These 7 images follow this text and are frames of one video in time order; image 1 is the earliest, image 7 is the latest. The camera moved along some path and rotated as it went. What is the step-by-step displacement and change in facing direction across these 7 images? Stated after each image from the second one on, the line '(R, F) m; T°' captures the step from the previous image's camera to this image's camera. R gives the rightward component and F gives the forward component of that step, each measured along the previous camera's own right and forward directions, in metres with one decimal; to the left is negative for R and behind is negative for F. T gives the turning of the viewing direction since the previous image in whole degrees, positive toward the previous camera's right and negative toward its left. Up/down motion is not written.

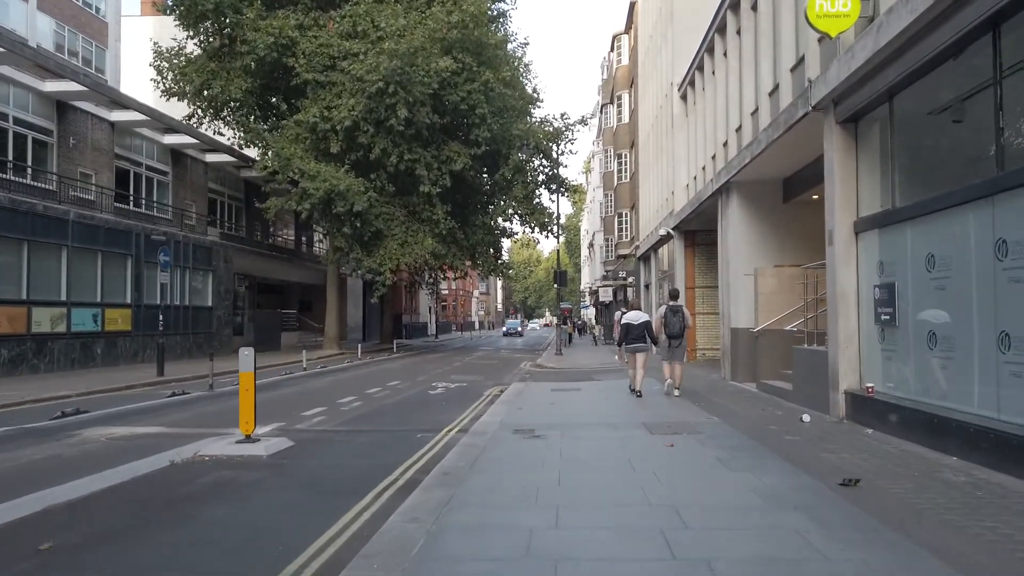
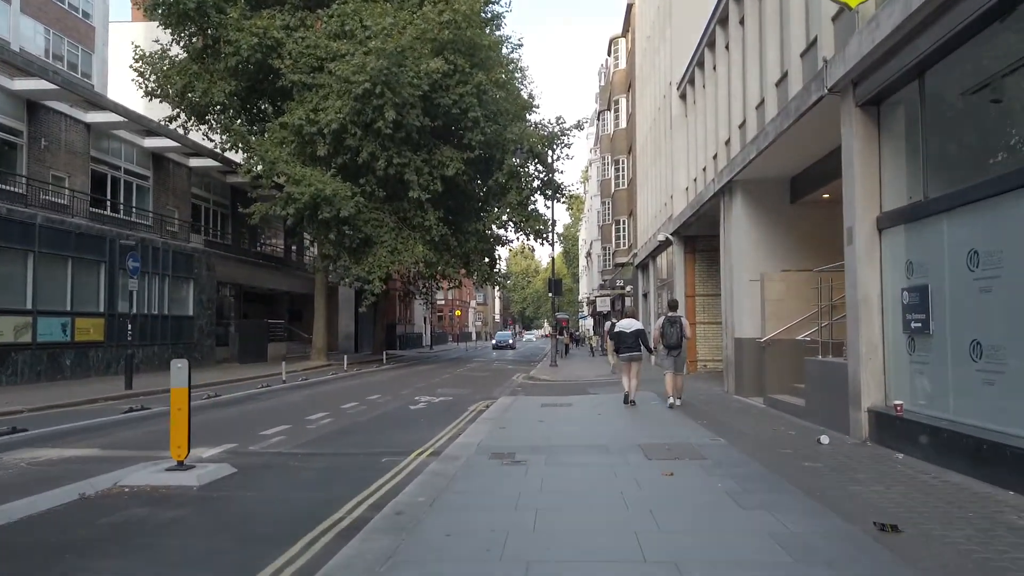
(+0.2, +1.2) m; 0°
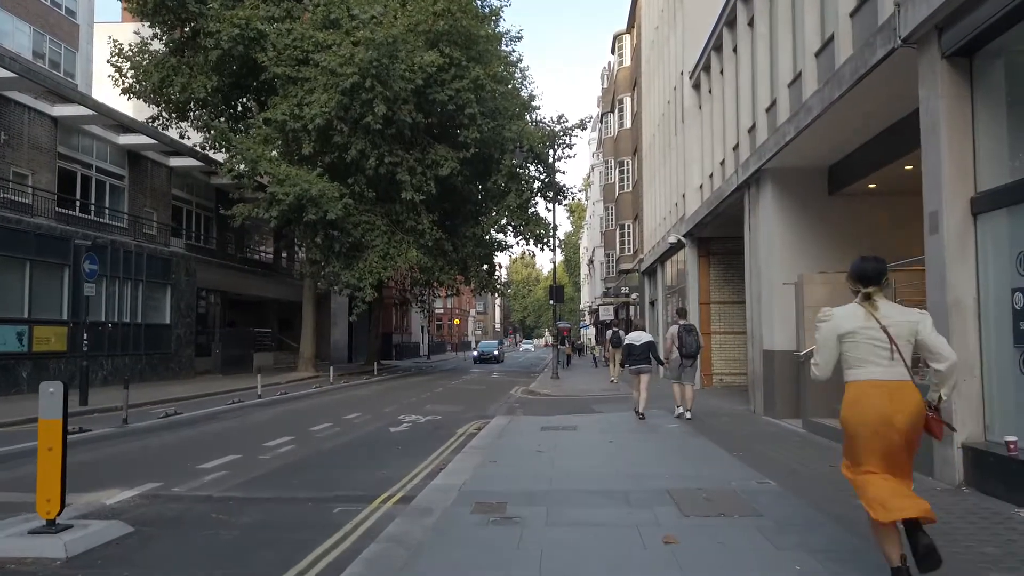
(+0.1, +2.1) m; 0°
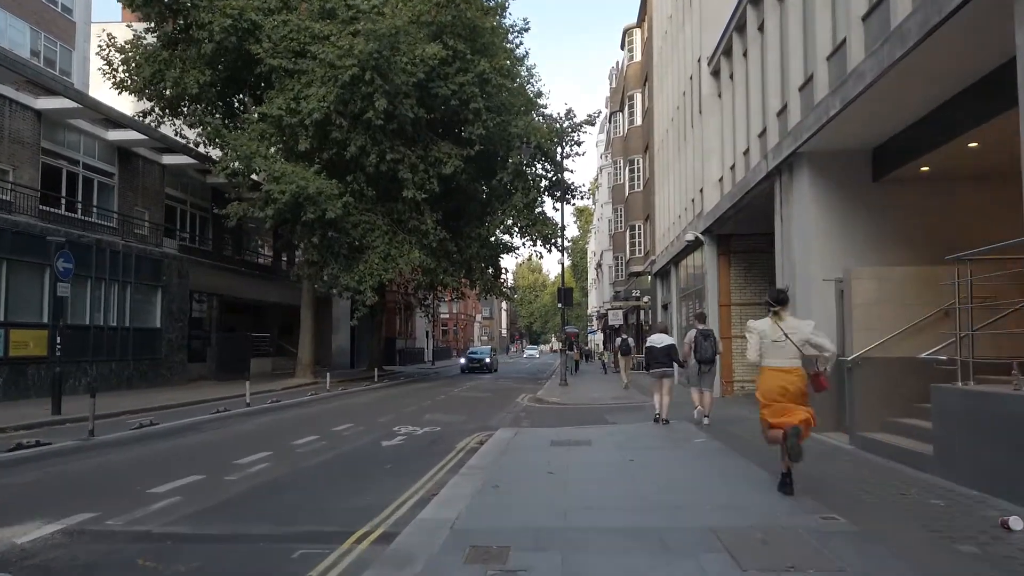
(0.0, +1.4) m; 0°
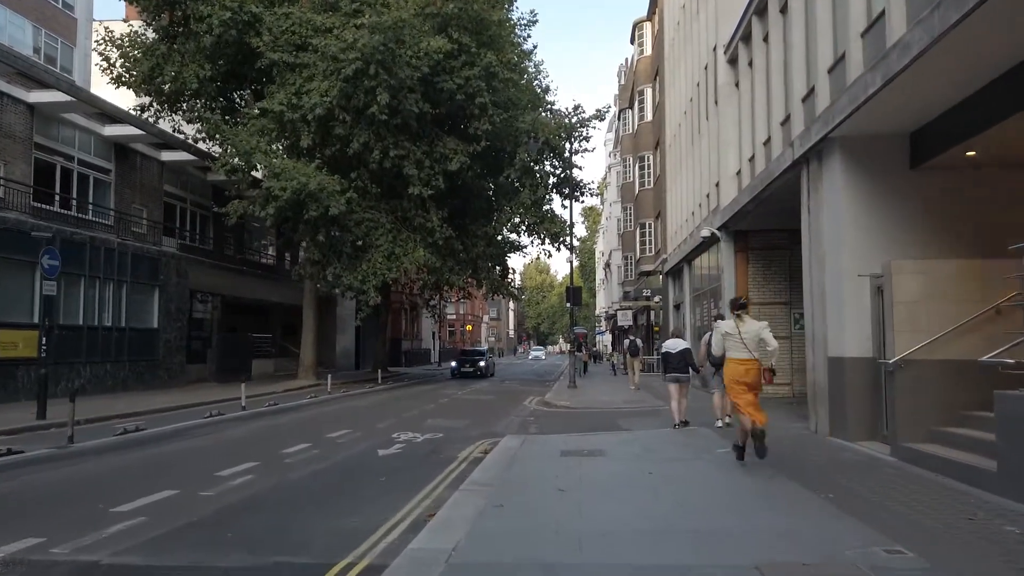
(0.0, +0.9) m; -1°
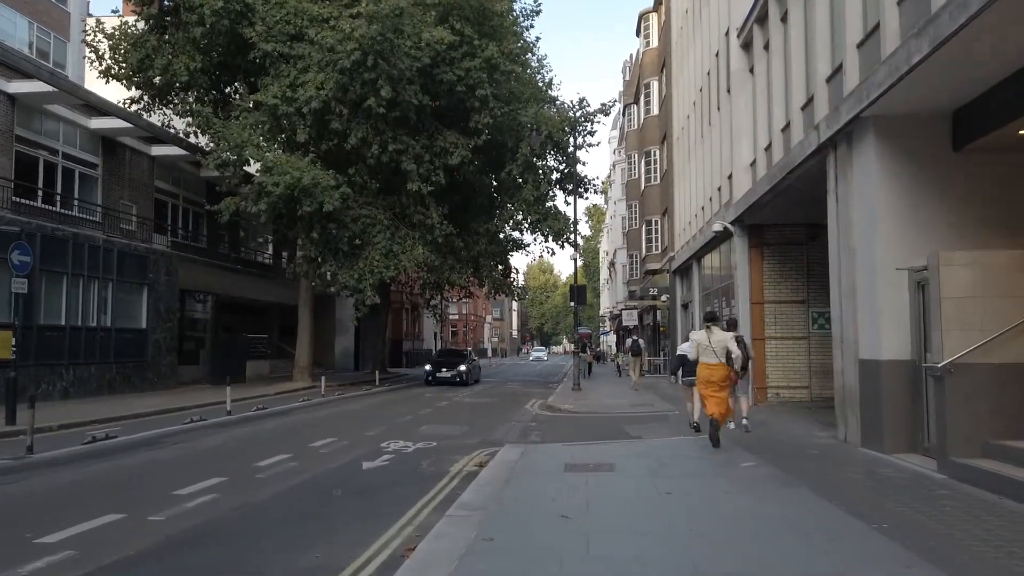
(+0.1, +1.1) m; 0°
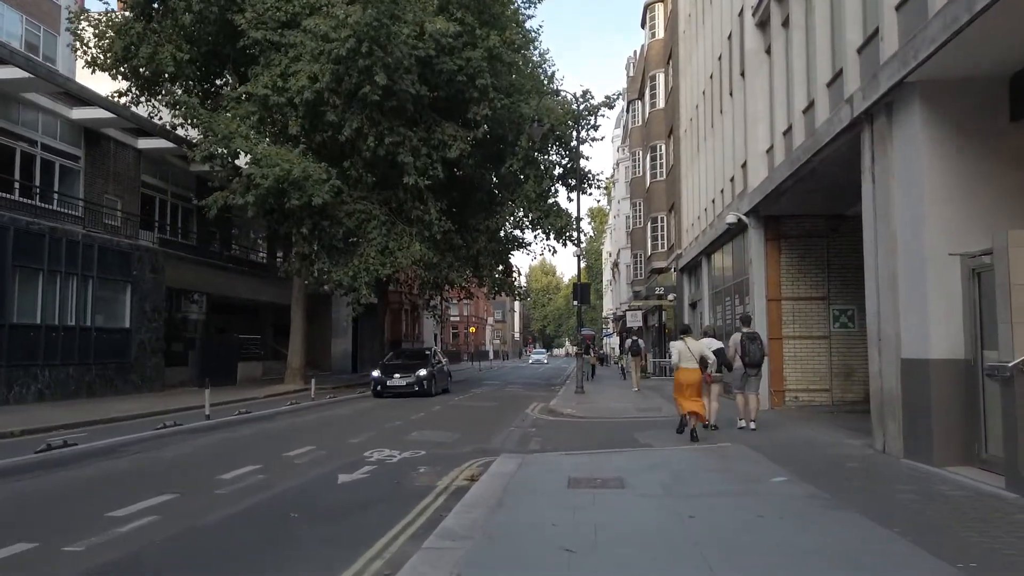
(+0.1, +1.2) m; 0°
